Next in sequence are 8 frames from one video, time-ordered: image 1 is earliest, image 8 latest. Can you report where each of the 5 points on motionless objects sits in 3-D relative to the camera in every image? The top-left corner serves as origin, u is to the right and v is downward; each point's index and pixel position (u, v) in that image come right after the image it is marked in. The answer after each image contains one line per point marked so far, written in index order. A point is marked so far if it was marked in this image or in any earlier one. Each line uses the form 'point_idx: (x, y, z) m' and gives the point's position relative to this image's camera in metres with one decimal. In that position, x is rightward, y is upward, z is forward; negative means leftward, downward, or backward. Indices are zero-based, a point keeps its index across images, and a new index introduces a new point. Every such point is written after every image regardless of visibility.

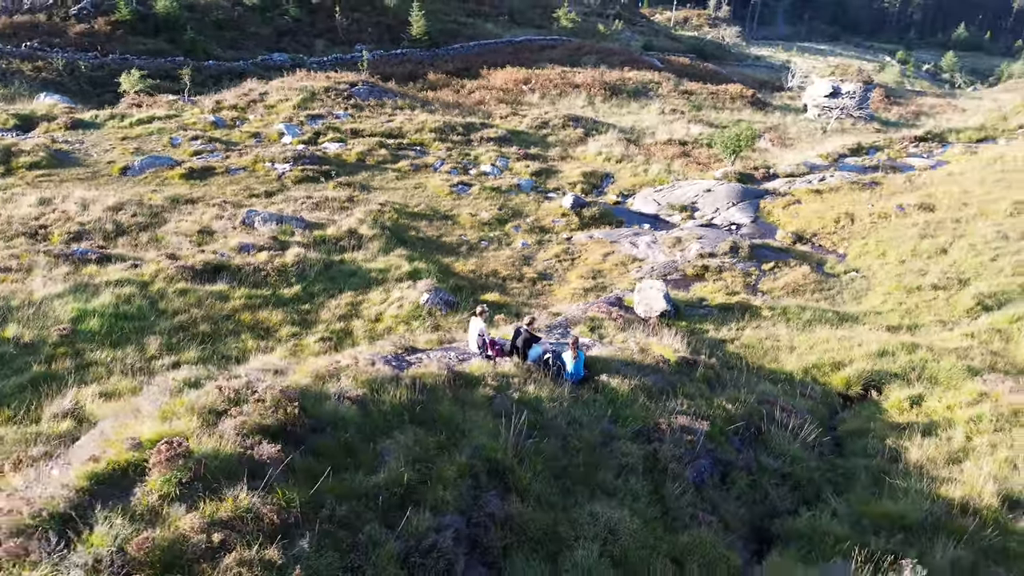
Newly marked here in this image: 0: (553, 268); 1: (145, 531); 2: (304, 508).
0: (+0.9, +0.4, +15.3) m
1: (-2.1, -1.4, +4.3) m
2: (-1.3, -1.4, +4.7) m
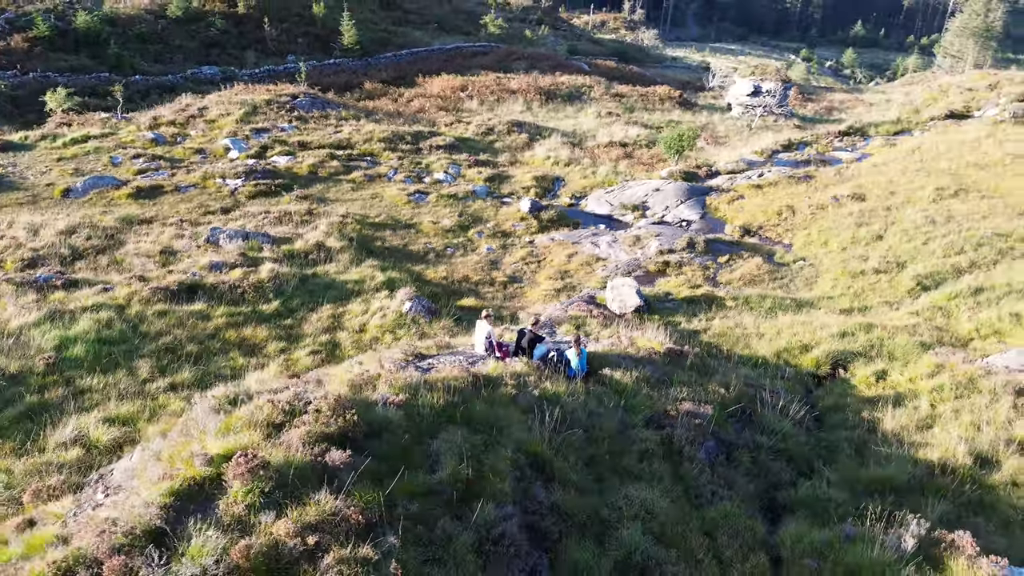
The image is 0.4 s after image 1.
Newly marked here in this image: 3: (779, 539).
0: (+0.2, +0.4, +15.8) m
1: (-1.6, -1.5, +4.5) m
2: (-0.8, -1.5, +4.9) m
3: (+2.3, -2.2, +6.4) m
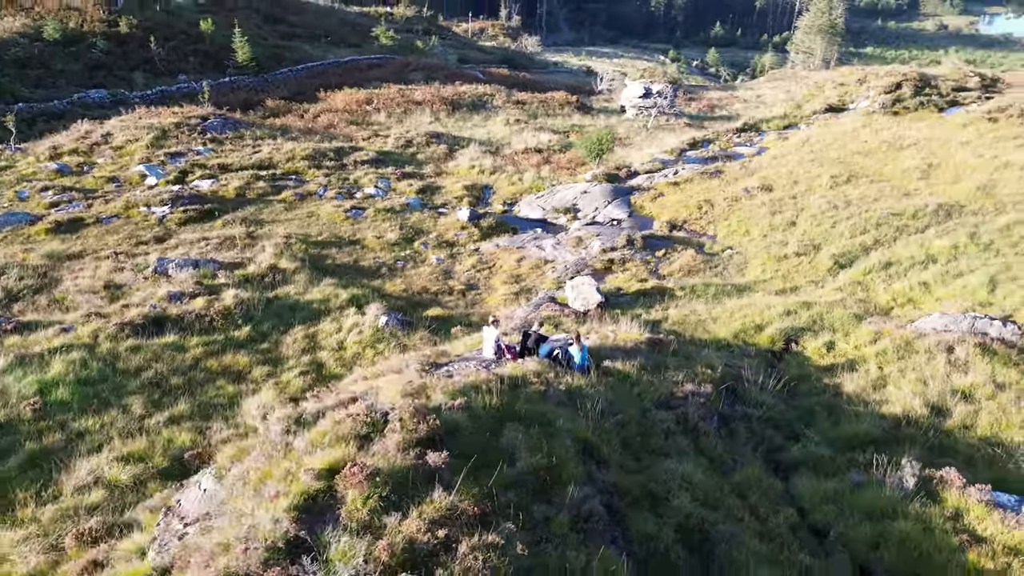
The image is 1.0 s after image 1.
0: (-0.8, +0.2, +16.2) m
1: (-0.9, -1.6, +4.8) m
2: (-0.2, -1.5, +5.4) m
3: (+2.8, -2.0, +7.3) m
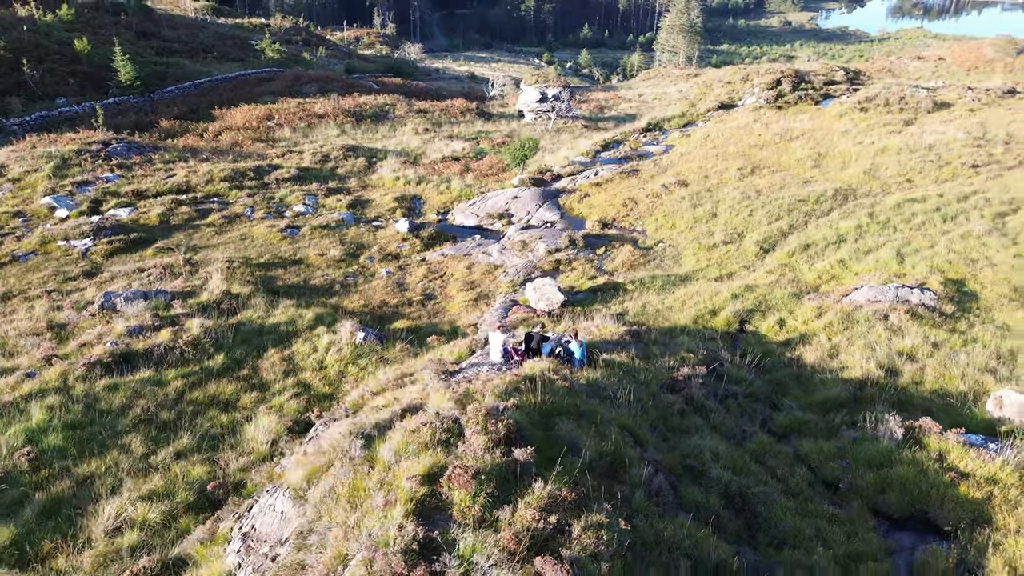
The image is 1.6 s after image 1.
0: (-1.8, 0.0, +16.5) m
1: (-0.1, -1.7, +5.2) m
2: (+0.5, -1.6, +5.9) m
3: (+3.2, -1.8, +8.2) m
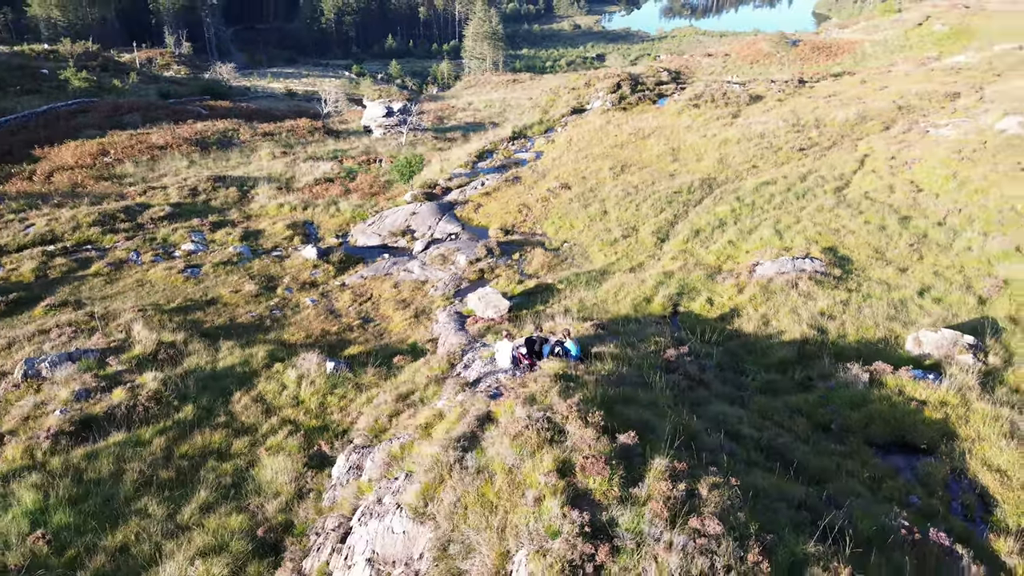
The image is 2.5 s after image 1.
0: (-3.3, -0.5, +16.6) m
1: (+1.1, -1.7, +6.0) m
2: (+1.5, -1.5, +6.8) m
3: (+3.7, -1.5, +9.7) m
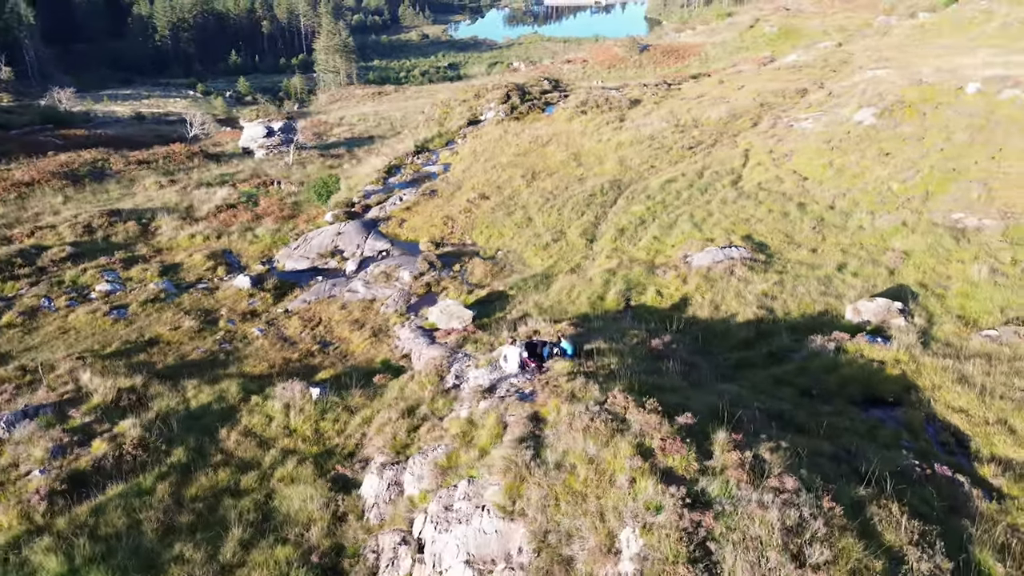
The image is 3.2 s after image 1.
0: (-4.3, -1.1, +16.5) m
1: (+2.0, -1.7, +6.8) m
2: (+2.2, -1.5, +7.7) m
3: (+3.8, -1.3, +10.9) m
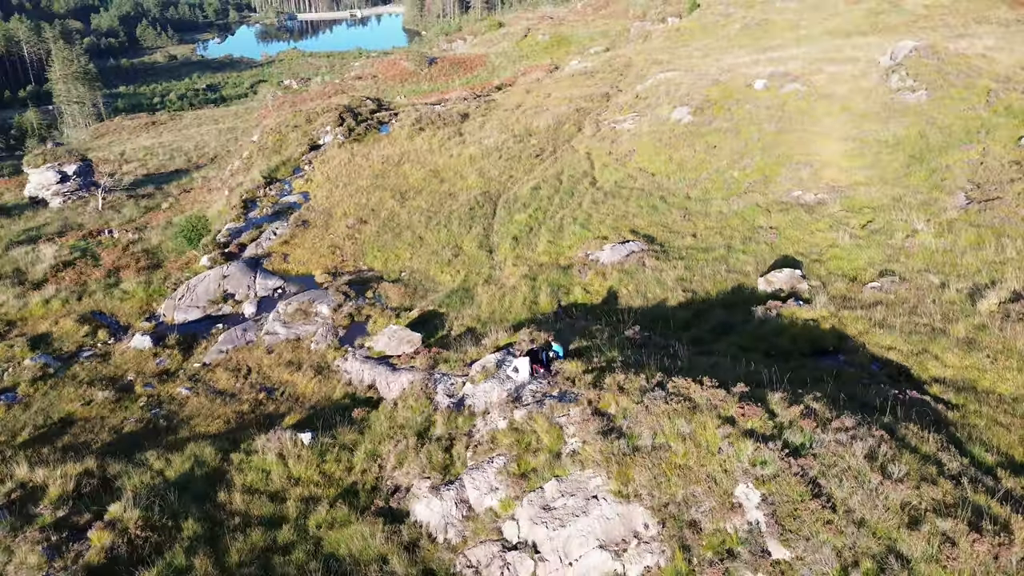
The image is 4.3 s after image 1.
0: (-5.5, -2.0, +15.9) m
1: (+3.2, -1.5, +8.3) m
2: (+3.2, -1.3, +9.2) m
3: (+3.8, -1.0, +12.7) m
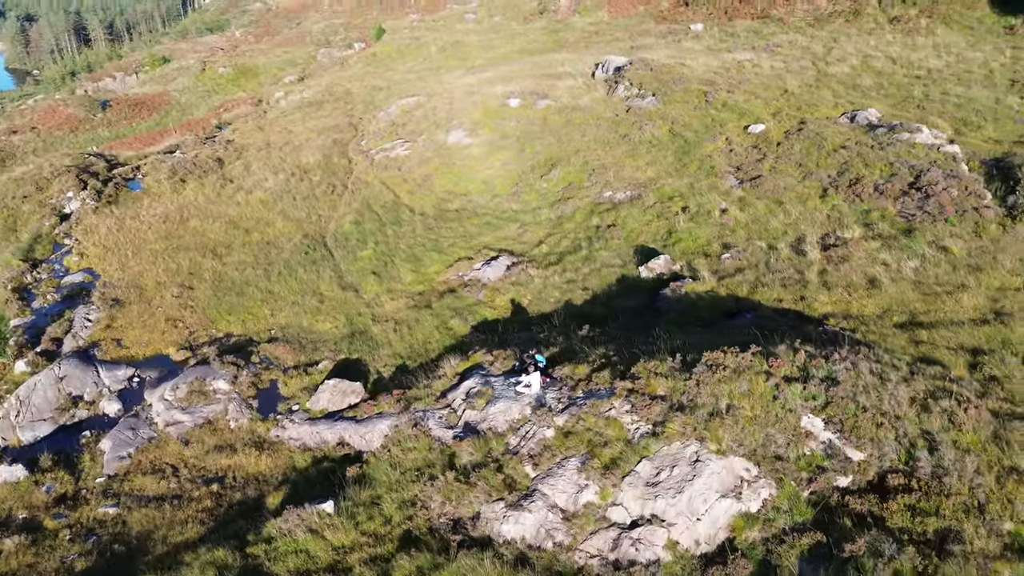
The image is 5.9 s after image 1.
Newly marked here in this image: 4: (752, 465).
0: (-6.2, -3.7, +14.5) m
1: (+4.4, -1.1, +10.9) m
2: (+4.0, -0.9, +11.7) m
3: (+3.2, -0.8, +15.2) m
4: (+3.2, -2.4, +9.9) m
